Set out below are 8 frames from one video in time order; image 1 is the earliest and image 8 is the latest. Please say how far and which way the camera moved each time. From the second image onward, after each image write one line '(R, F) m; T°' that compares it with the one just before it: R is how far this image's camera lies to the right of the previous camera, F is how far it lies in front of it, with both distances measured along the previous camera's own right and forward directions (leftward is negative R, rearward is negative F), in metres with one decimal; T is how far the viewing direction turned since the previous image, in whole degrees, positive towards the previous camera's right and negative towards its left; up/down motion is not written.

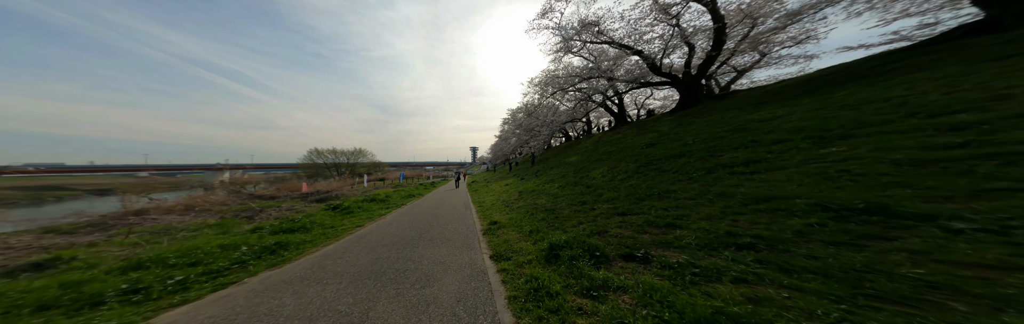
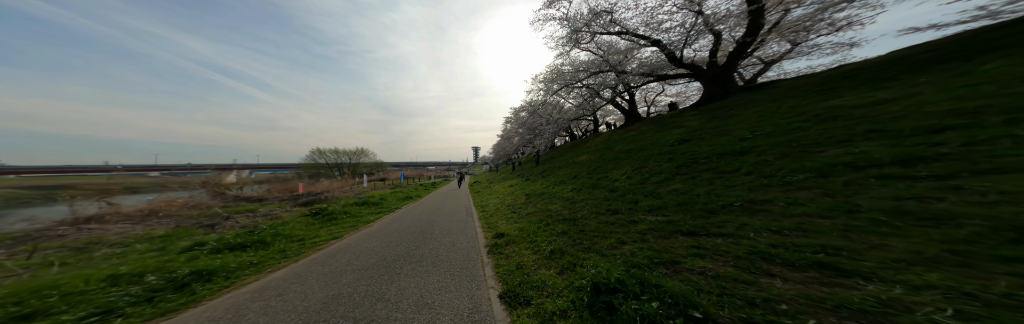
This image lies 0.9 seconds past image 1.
(-0.3, +1.5) m; -1°
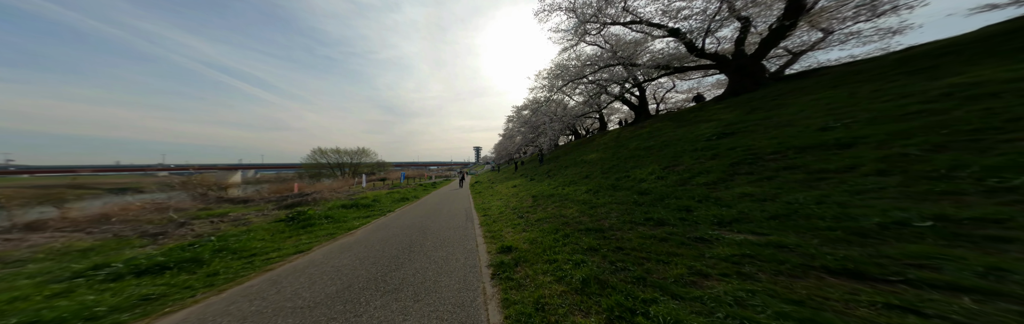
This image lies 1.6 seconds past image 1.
(-0.2, +1.4) m; 0°
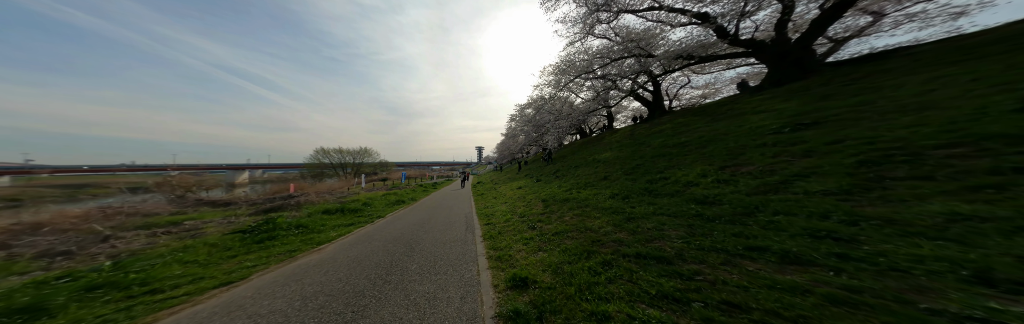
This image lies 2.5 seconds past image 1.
(-0.3, +1.7) m; -1°
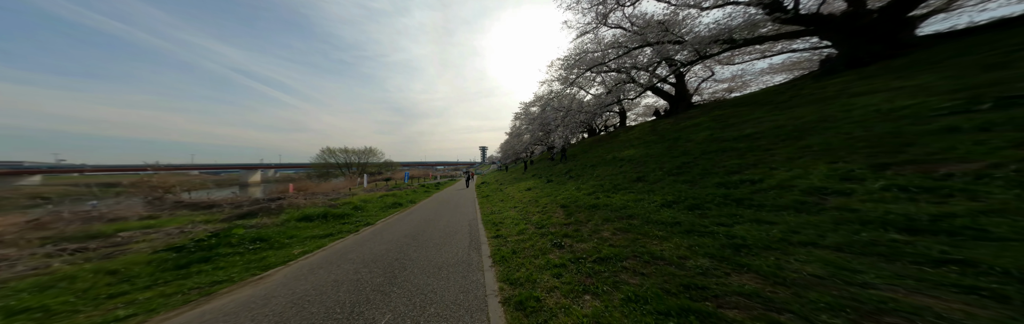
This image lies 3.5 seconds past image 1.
(-0.5, +2.0) m; -1°
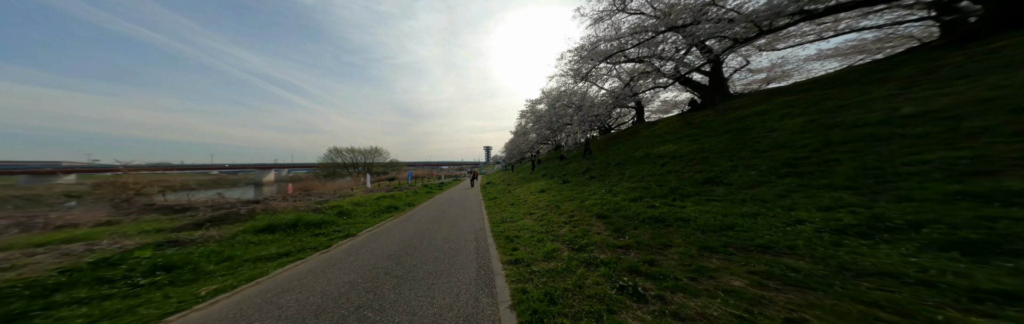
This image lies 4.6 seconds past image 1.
(-0.6, +2.4) m; -1°
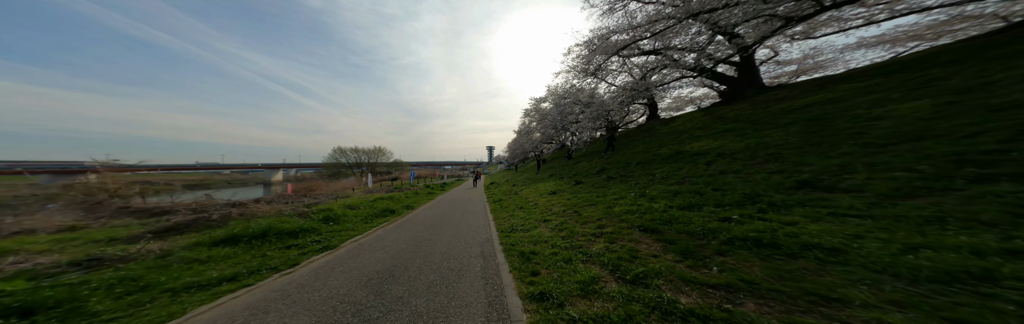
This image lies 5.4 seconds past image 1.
(-0.4, +1.6) m; -1°
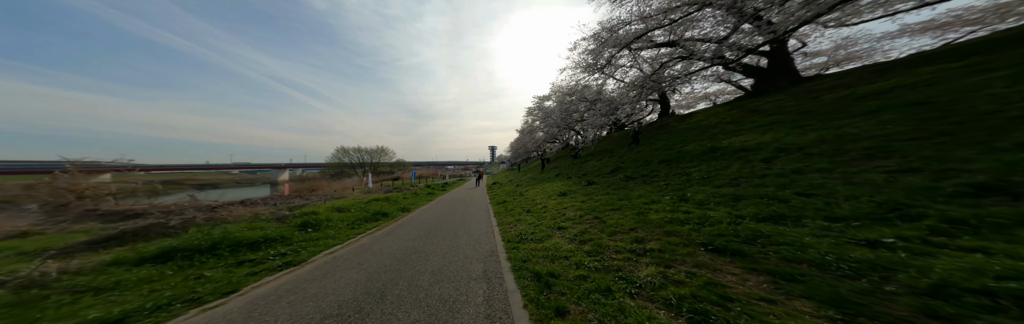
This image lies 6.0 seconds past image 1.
(-0.3, +1.5) m; -1°
